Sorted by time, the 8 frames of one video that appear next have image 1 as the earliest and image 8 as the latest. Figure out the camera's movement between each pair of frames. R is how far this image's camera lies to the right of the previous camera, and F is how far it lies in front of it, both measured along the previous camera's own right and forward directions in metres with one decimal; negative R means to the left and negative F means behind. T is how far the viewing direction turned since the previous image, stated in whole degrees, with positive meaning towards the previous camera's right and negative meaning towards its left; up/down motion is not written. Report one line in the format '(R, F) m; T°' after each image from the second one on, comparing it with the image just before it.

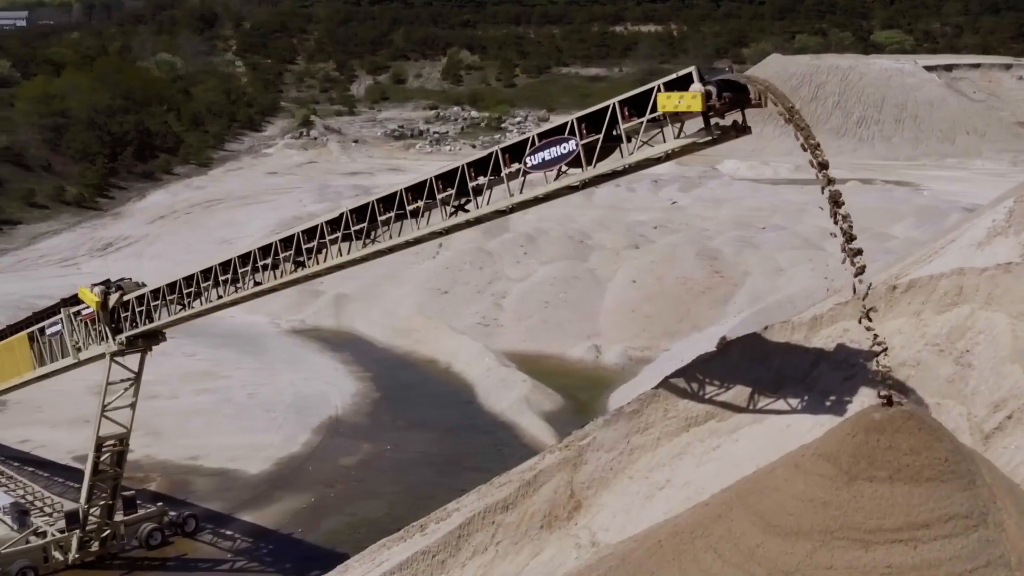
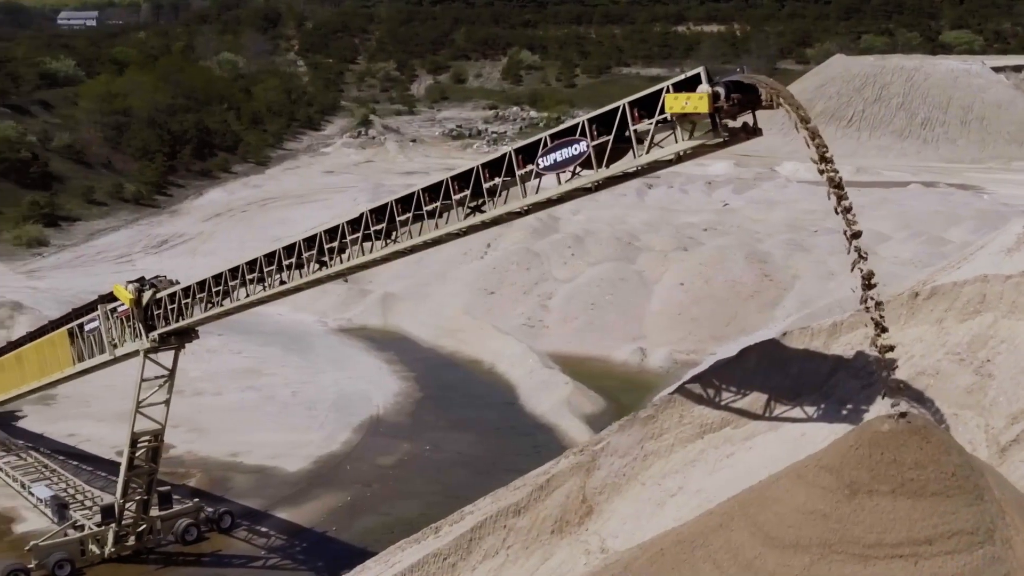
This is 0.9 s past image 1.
(+0.5, +0.1) m; -3°
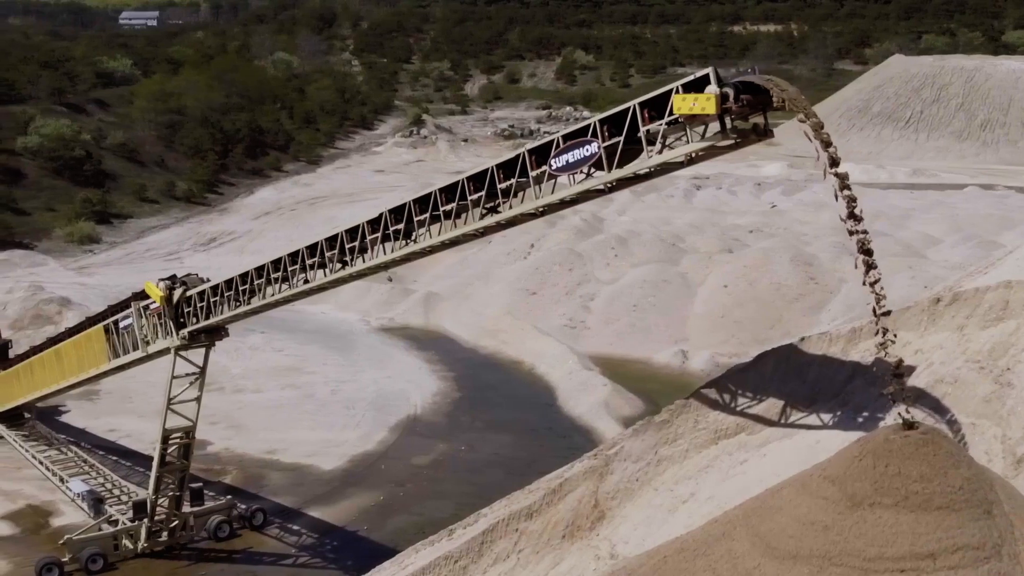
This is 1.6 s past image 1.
(+0.4, +0.1) m; -3°
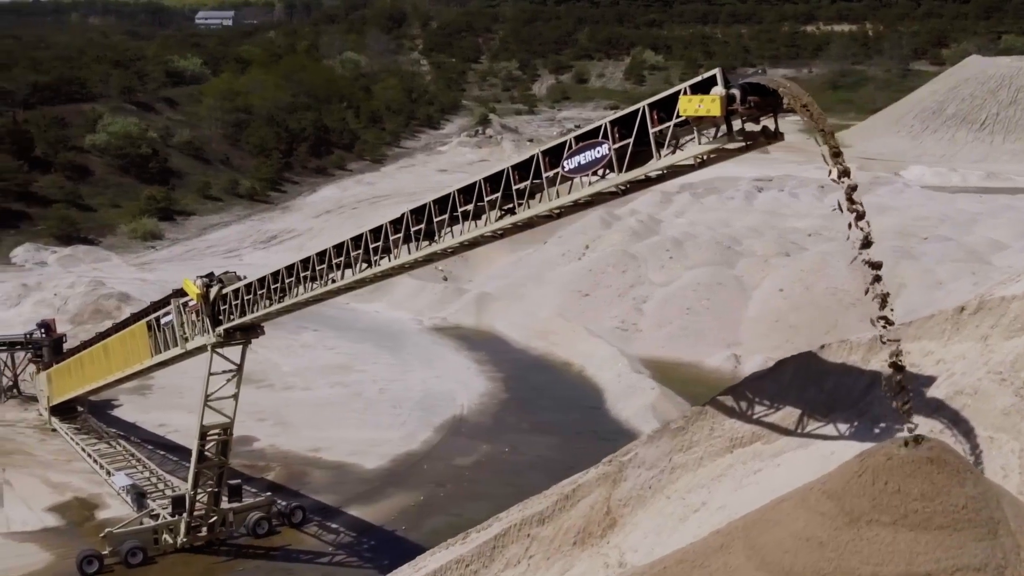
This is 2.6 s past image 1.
(+0.6, +0.1) m; -3°
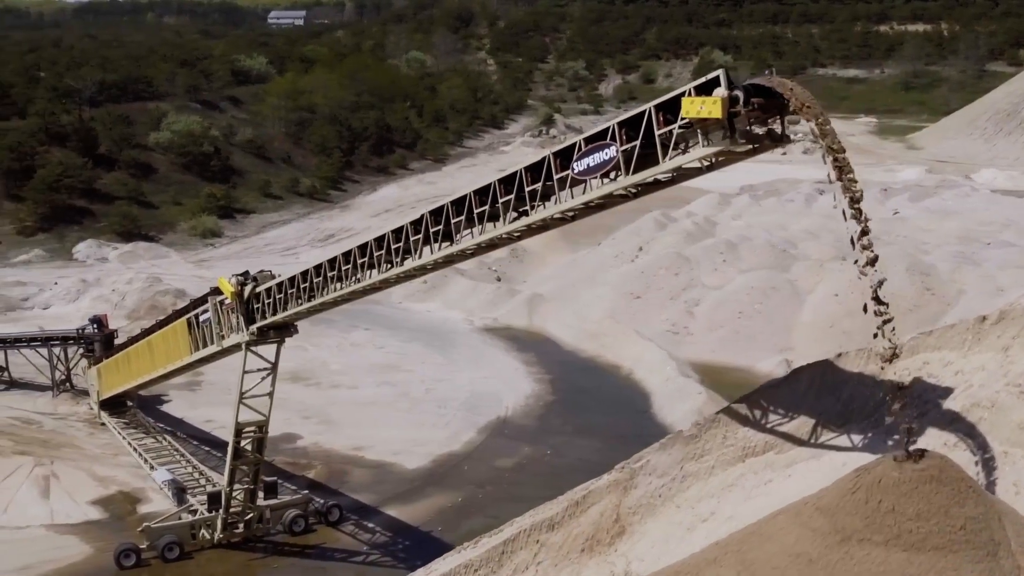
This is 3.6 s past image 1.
(+0.6, +0.1) m; -3°
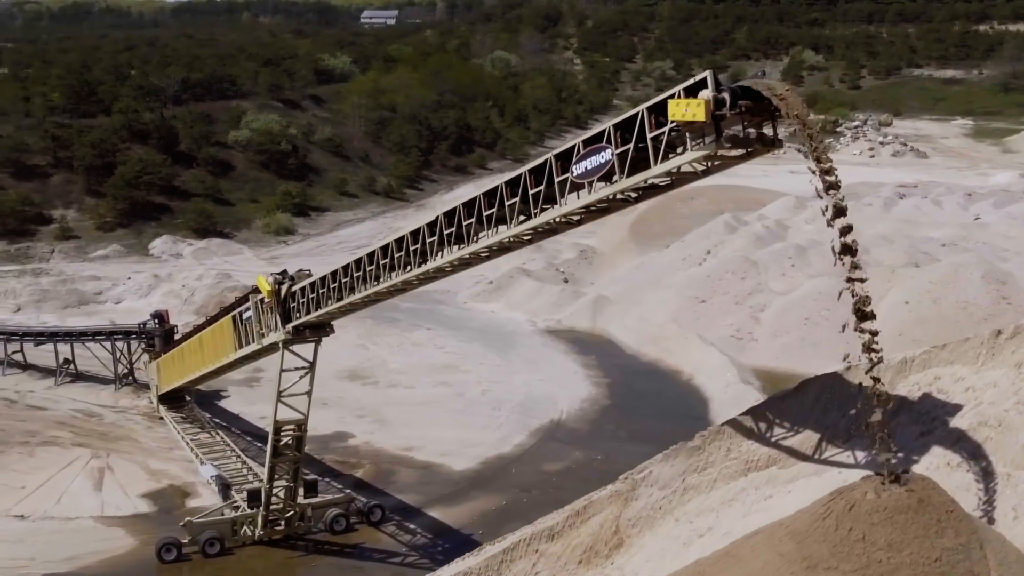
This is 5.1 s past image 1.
(+0.9, +0.2) m; -5°
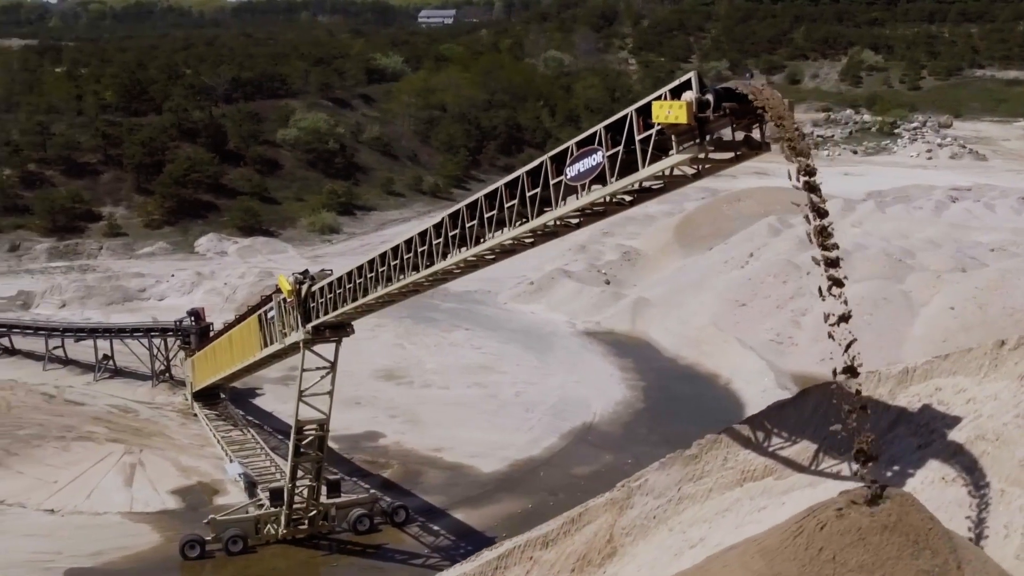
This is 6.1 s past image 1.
(+0.6, +0.2) m; -3°
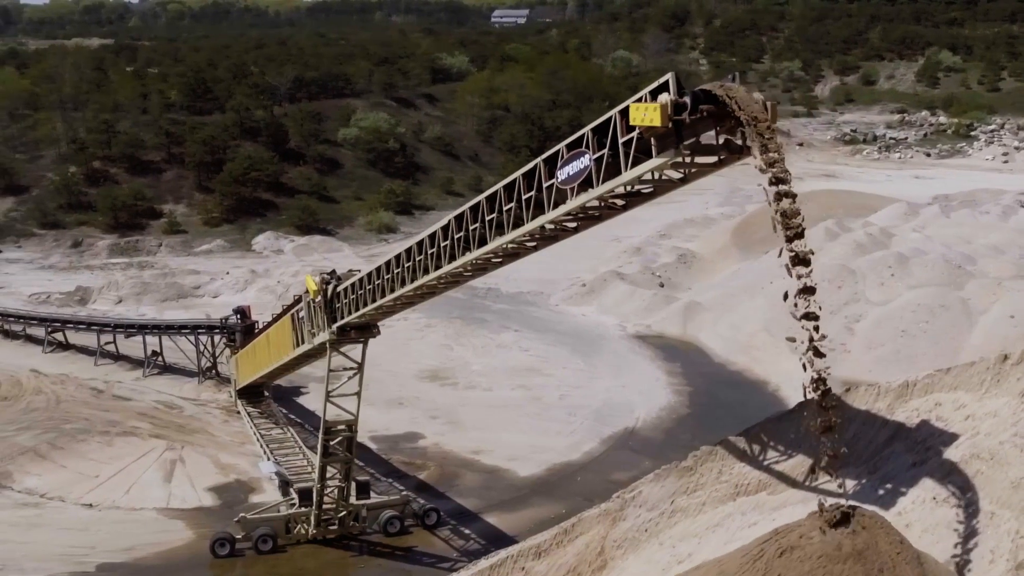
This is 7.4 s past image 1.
(+0.7, +0.2) m; -4°
